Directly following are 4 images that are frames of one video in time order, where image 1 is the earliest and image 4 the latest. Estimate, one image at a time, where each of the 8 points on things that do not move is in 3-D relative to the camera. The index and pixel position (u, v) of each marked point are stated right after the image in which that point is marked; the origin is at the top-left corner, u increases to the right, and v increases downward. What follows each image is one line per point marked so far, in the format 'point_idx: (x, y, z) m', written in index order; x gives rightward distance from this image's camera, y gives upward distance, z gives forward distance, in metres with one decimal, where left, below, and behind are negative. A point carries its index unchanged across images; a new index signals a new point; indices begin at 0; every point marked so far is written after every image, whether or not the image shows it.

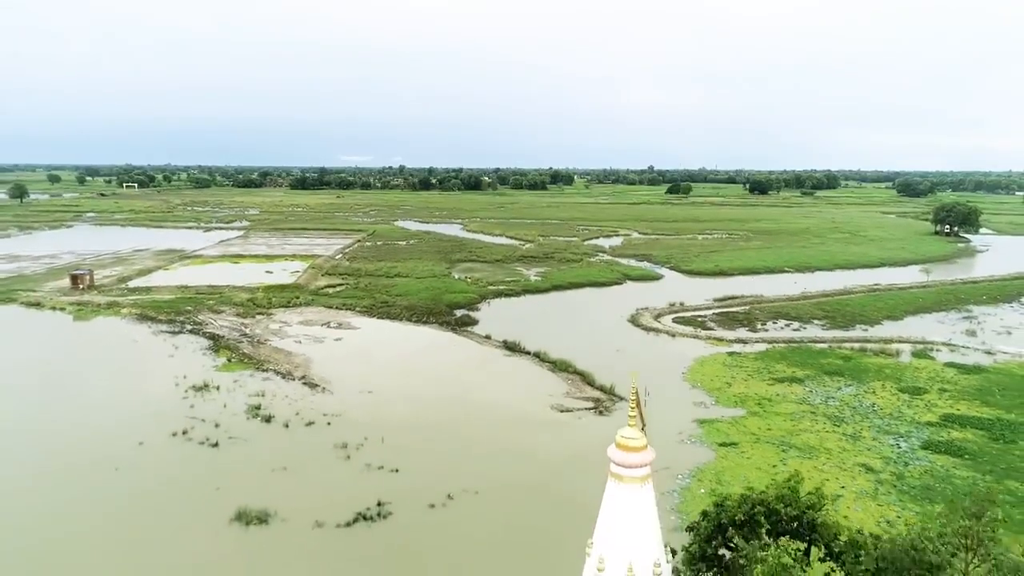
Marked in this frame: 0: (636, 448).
0: (+1.5, -1.9, +9.1) m
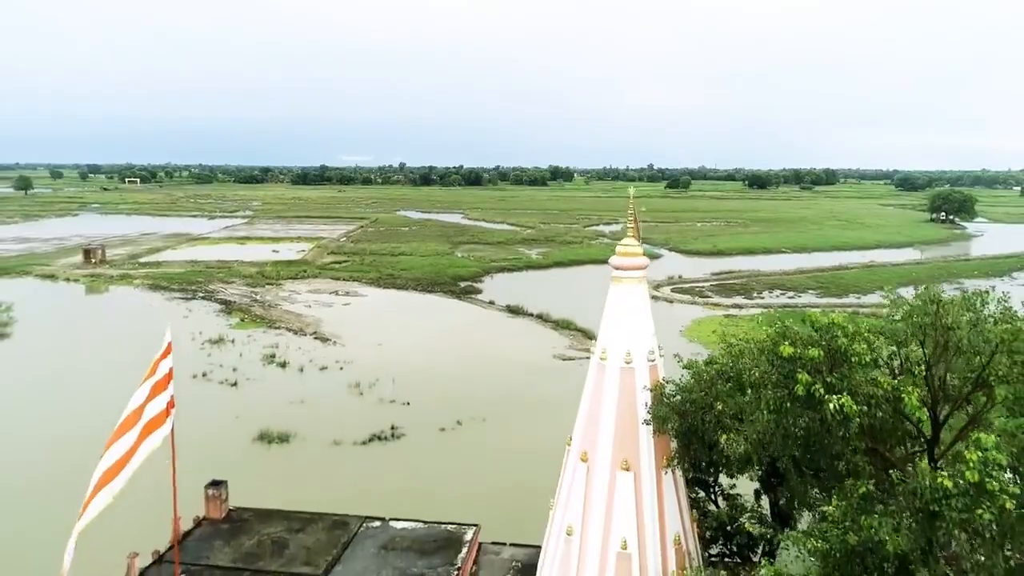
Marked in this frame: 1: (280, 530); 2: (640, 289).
0: (+1.7, +0.5, +10.7) m
1: (-4.6, -4.8, +14.8) m
2: (+1.9, 0.0, +10.8) m
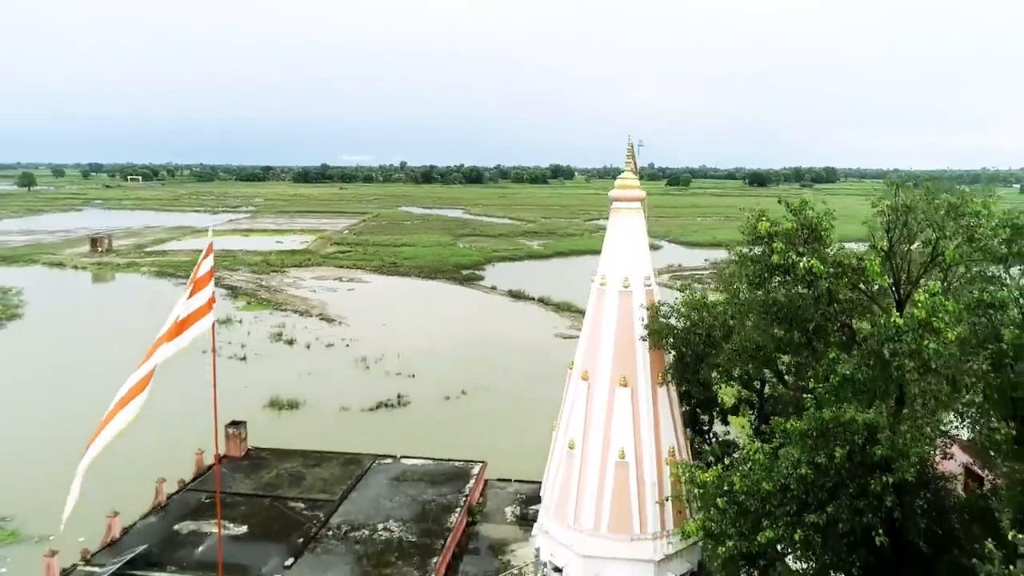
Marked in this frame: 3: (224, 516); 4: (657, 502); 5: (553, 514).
0: (+1.8, +1.6, +11.5) m
1: (-4.5, -3.7, +15.6) m
2: (+2.0, +1.1, +11.6) m
3: (-5.2, -4.1, +13.4) m
4: (+2.2, -3.1, +11.1) m
5: (+0.7, -3.6, +11.8) m
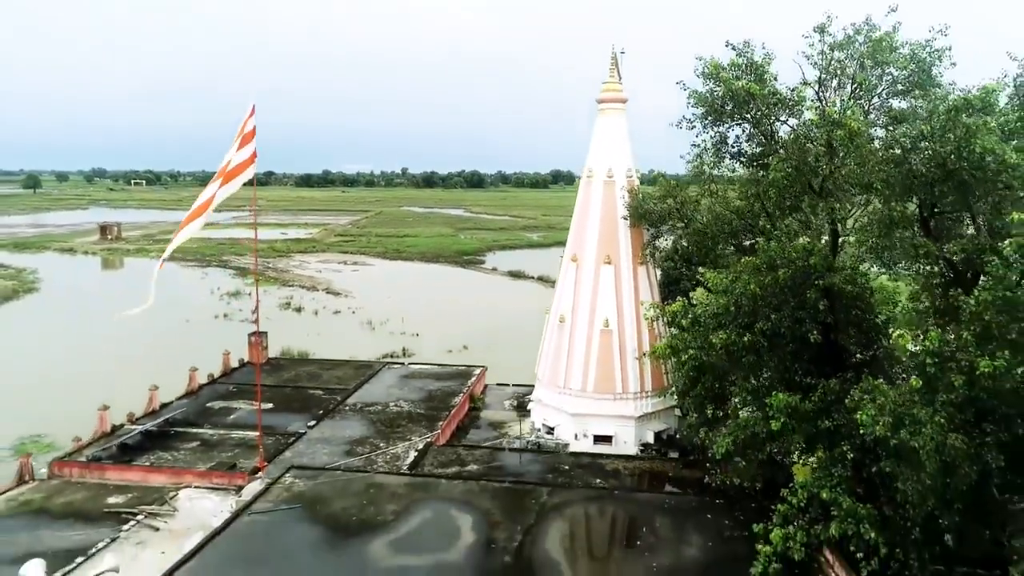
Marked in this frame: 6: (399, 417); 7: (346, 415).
0: (+1.8, +3.5, +13.1) m
1: (-4.5, -1.8, +17.1) m
2: (+1.9, +3.0, +13.1) m
3: (-5.2, -2.2, +14.9) m
4: (+2.1, -1.2, +12.6) m
5: (+0.6, -1.7, +13.3) m
6: (-2.1, -2.4, +13.9) m
7: (-3.1, -2.4, +13.8) m
